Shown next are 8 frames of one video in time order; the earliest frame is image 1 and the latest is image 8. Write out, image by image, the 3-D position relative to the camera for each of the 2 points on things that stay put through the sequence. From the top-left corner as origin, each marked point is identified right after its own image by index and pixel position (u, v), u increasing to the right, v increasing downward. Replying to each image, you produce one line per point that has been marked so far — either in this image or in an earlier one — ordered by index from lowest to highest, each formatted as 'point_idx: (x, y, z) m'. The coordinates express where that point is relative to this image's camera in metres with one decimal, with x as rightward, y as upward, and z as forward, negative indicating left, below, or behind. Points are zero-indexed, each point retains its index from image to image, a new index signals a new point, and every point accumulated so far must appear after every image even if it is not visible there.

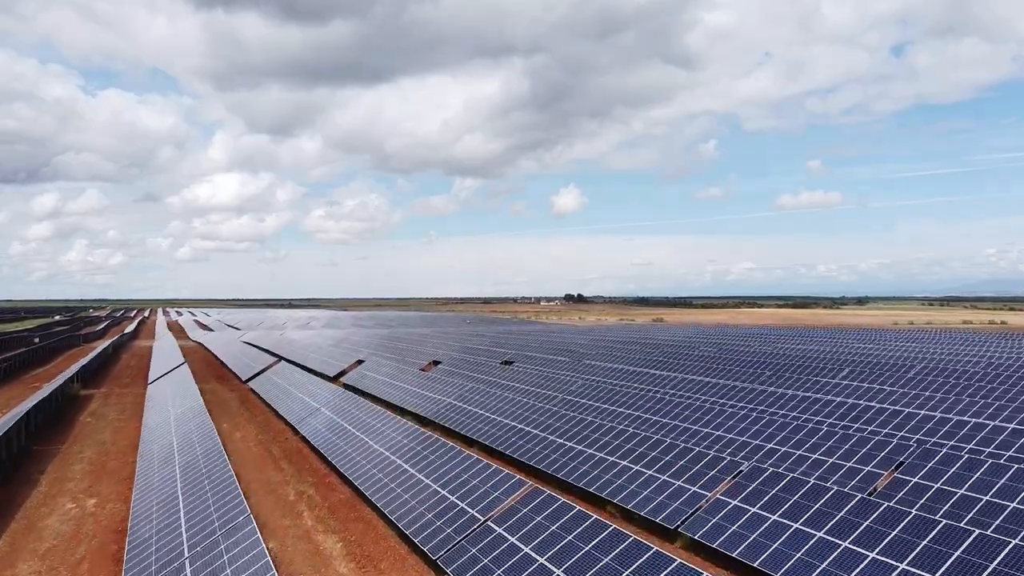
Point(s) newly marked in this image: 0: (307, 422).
0: (-6.7, -4.5, +18.1) m
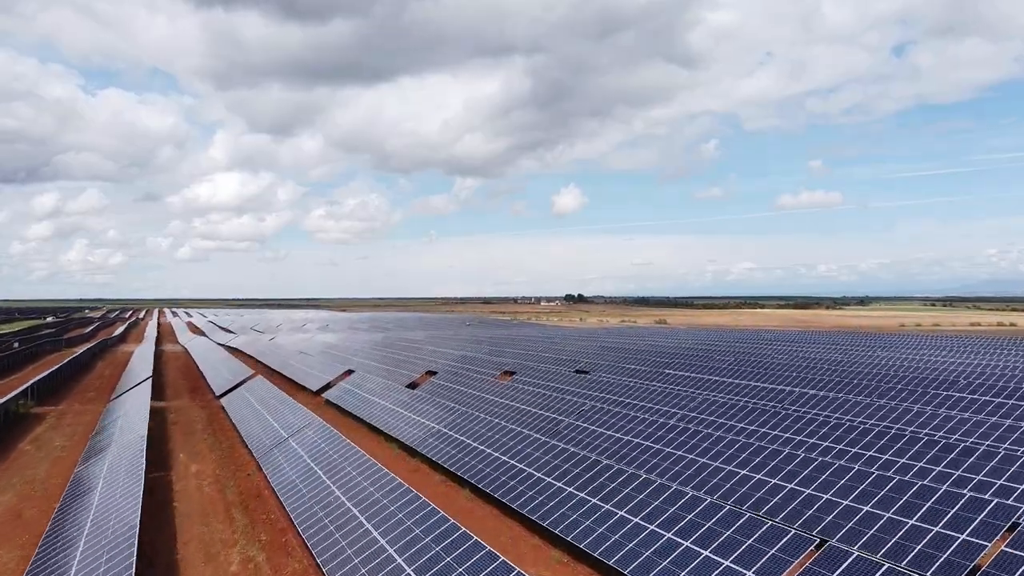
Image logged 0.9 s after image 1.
0: (-6.7, -4.8, +15.6) m
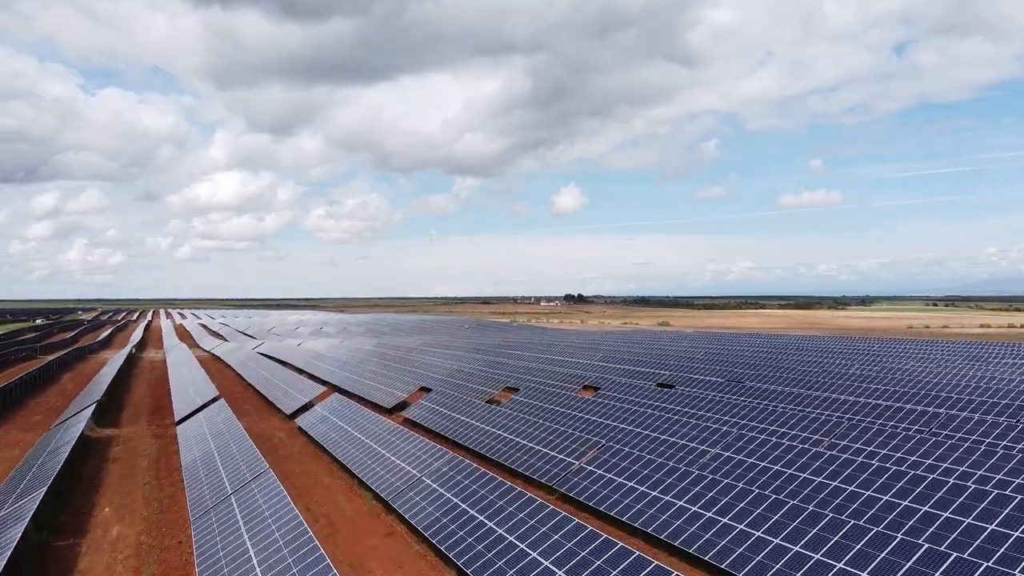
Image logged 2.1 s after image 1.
0: (-6.8, -5.2, +12.6) m
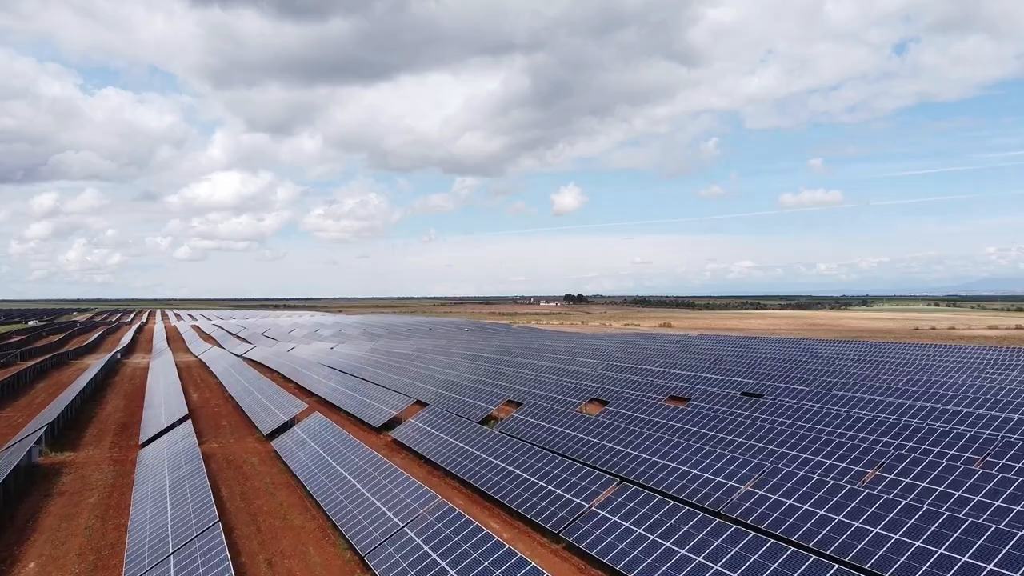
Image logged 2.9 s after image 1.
0: (-6.8, -5.5, +10.4) m
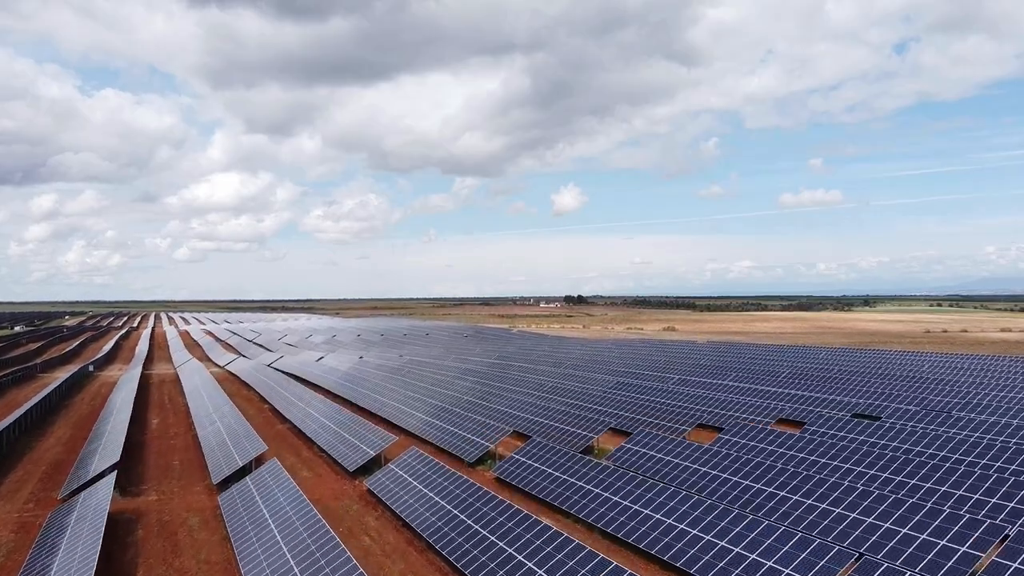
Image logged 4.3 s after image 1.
0: (-6.8, -6.2, +6.8) m
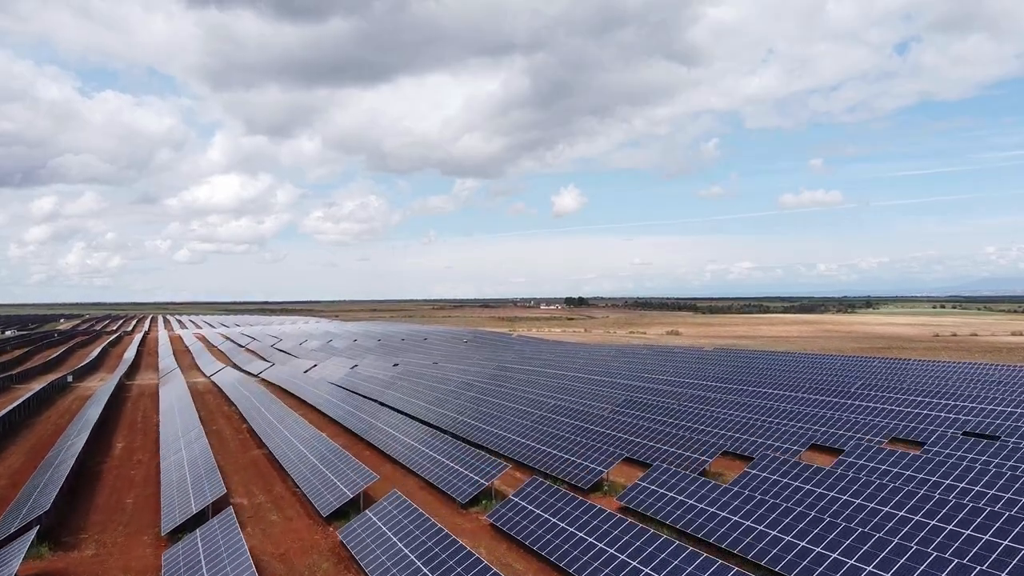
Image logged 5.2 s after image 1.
0: (-6.8, -6.6, +4.2) m
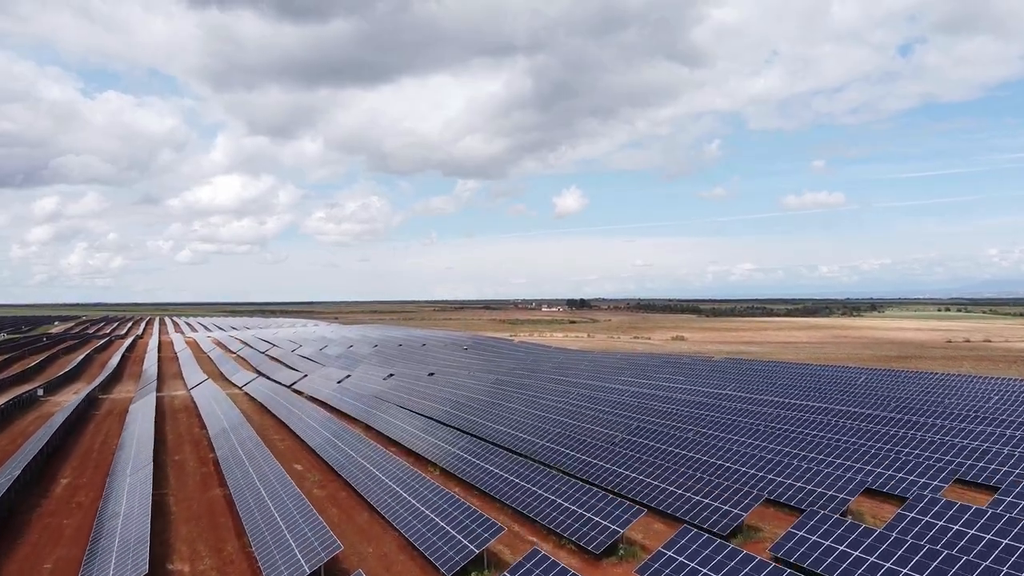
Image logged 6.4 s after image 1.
0: (-6.9, -7.2, +0.9) m
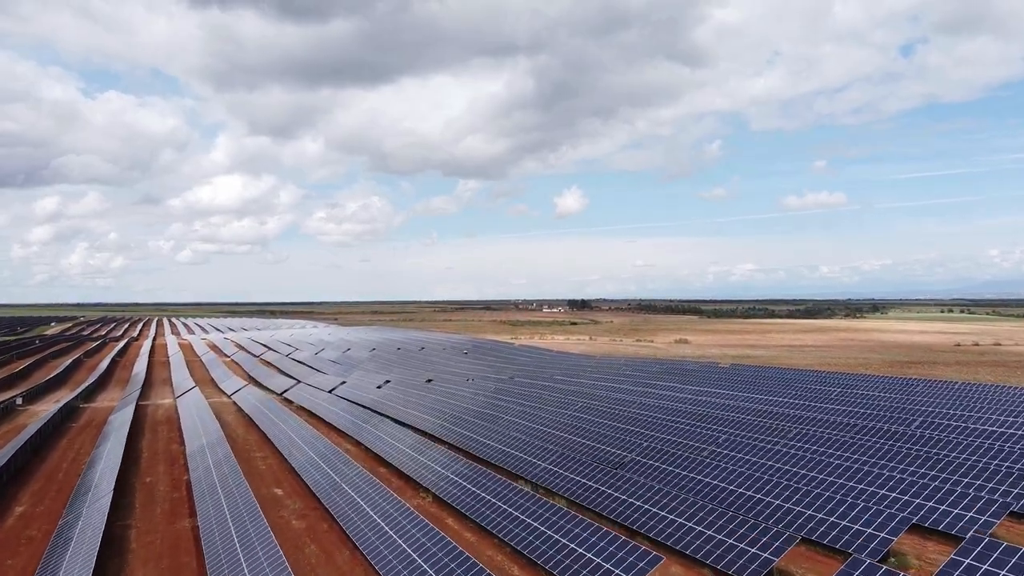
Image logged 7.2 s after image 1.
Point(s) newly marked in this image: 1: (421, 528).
0: (-7.0, -7.6, -1.3) m
1: (-2.9, -7.4, +17.3) m
